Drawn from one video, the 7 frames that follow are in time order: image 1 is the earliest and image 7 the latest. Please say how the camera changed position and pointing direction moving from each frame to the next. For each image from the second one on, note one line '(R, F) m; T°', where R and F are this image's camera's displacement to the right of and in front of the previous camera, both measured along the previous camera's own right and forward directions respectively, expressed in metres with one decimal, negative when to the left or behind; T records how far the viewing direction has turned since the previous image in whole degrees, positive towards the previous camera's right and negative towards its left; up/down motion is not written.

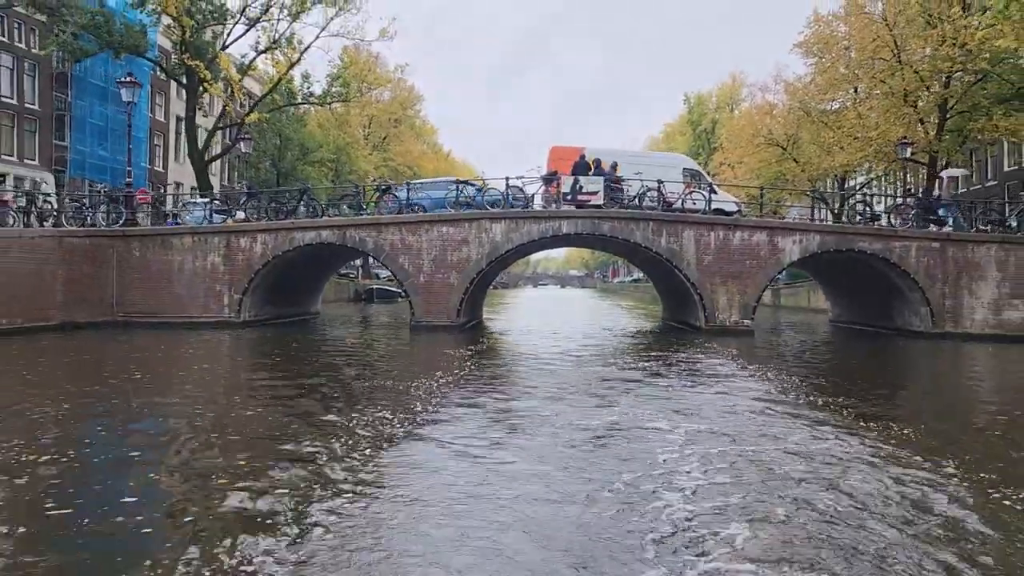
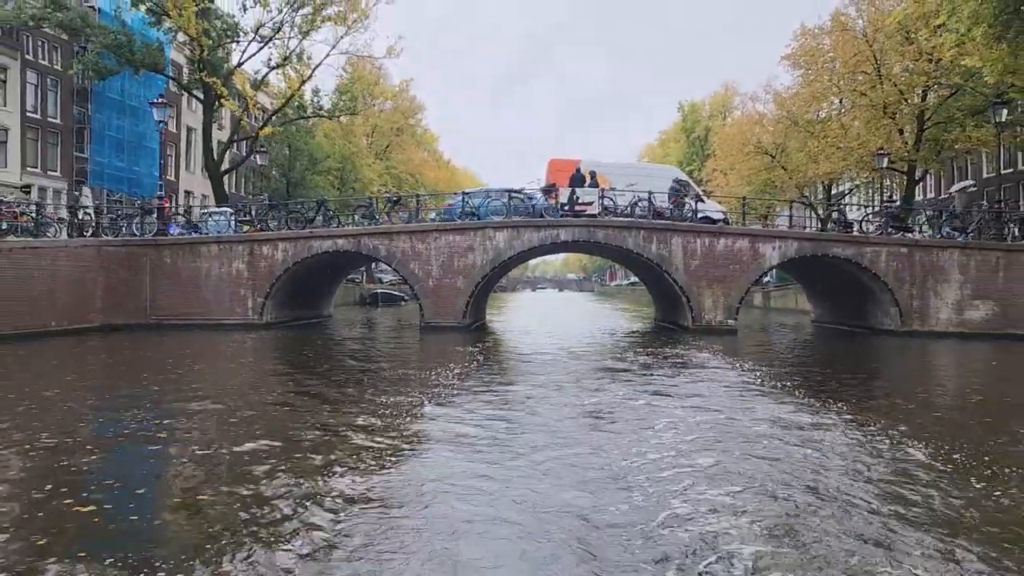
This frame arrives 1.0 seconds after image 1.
(-0.1, -1.5) m; 0°
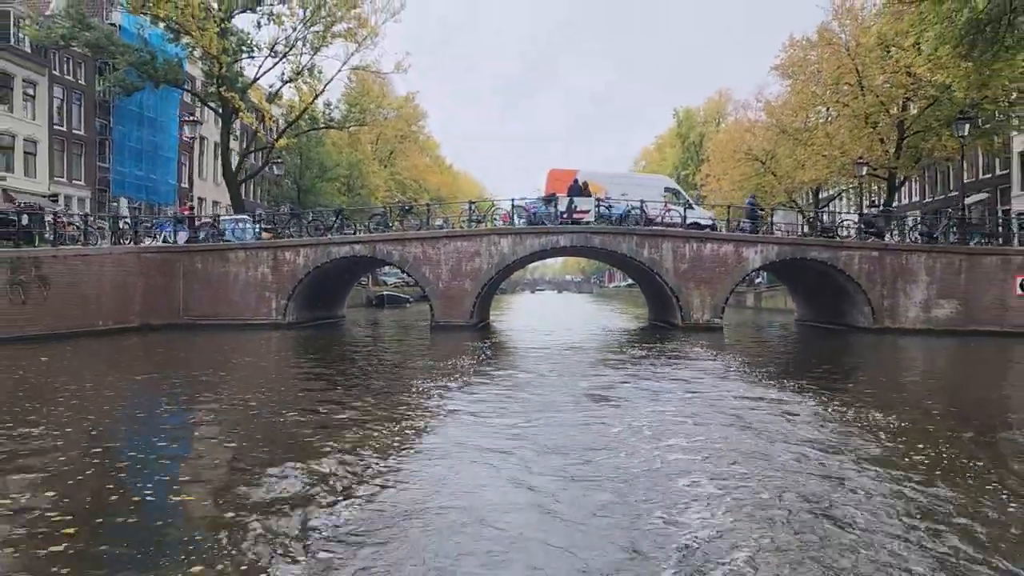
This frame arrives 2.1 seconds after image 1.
(-0.1, -1.7) m; 0°
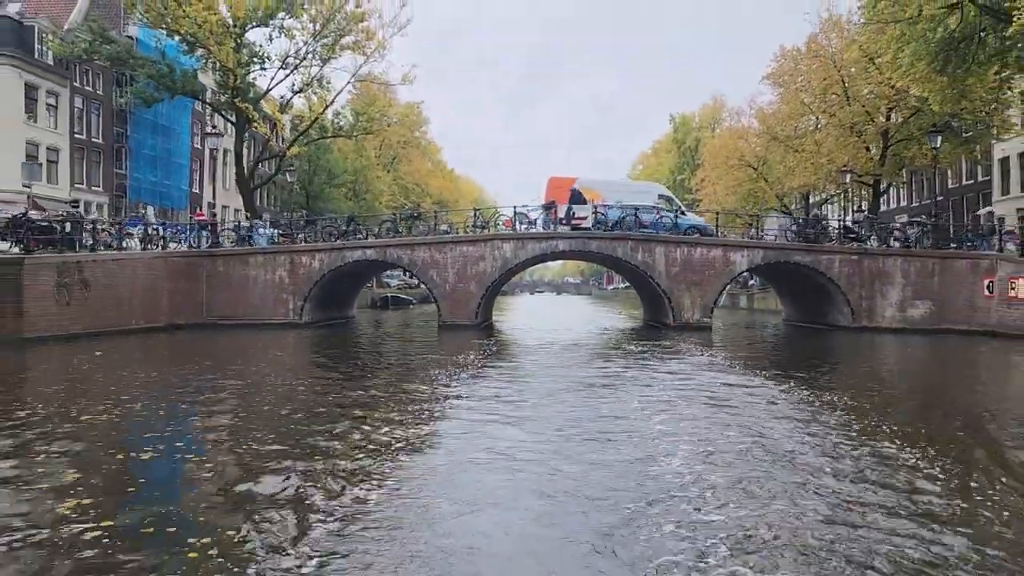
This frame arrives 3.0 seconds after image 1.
(-0.1, -1.4) m; 0°
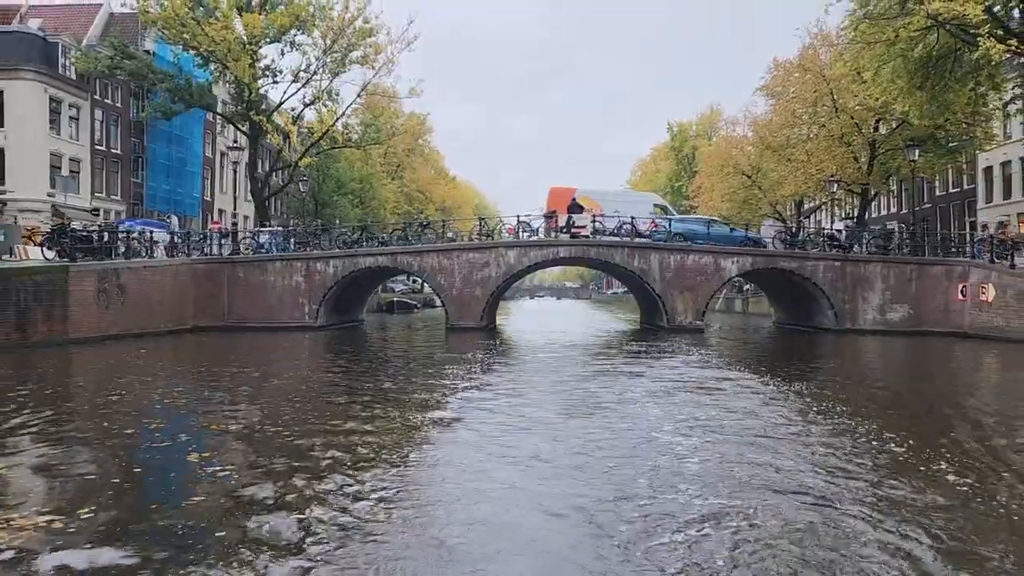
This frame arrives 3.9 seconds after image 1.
(-0.1, -1.4) m; 0°
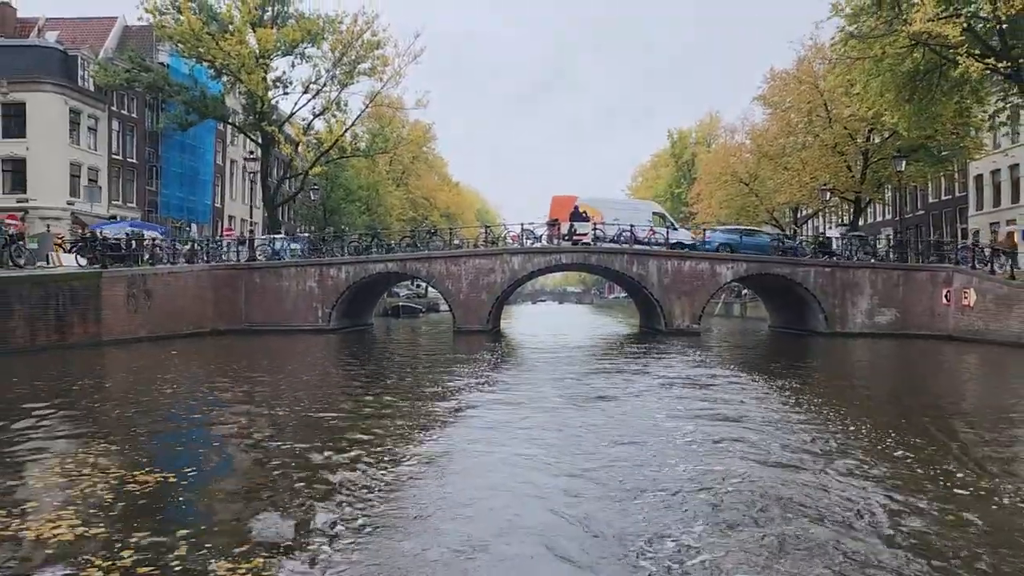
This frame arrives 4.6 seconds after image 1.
(-0.1, -1.1) m; 0°
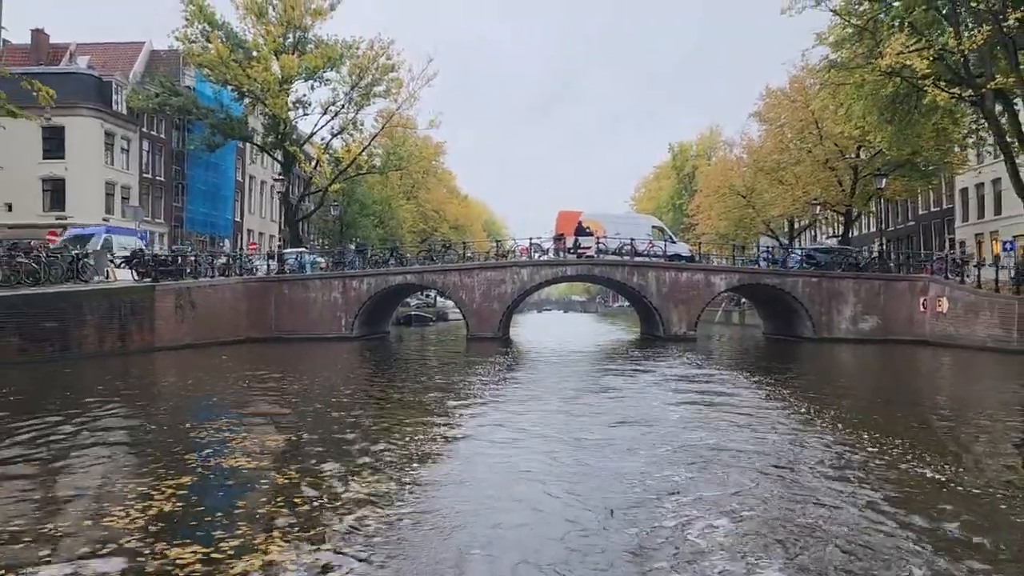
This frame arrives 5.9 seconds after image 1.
(-0.1, -2.0) m; 0°
